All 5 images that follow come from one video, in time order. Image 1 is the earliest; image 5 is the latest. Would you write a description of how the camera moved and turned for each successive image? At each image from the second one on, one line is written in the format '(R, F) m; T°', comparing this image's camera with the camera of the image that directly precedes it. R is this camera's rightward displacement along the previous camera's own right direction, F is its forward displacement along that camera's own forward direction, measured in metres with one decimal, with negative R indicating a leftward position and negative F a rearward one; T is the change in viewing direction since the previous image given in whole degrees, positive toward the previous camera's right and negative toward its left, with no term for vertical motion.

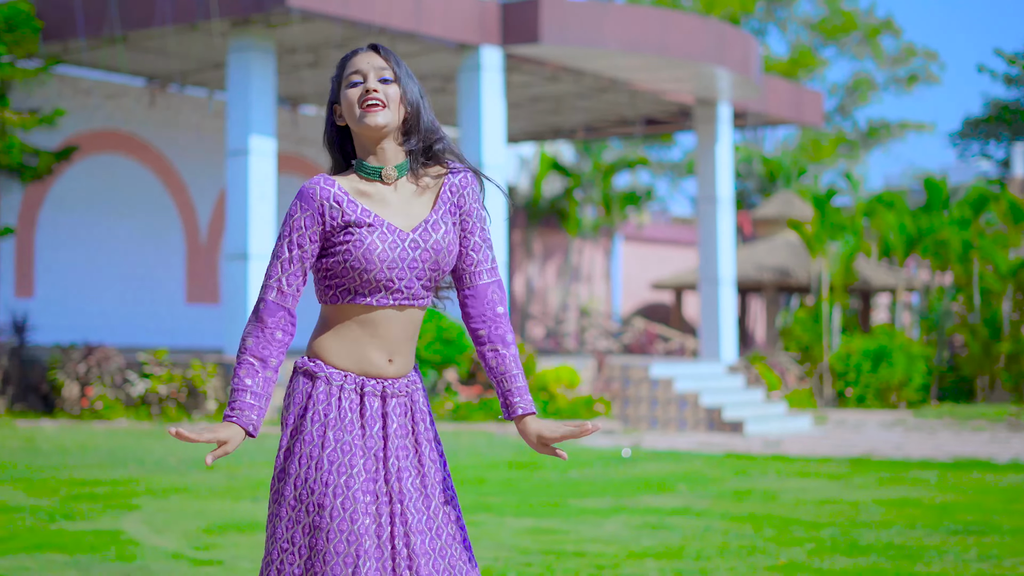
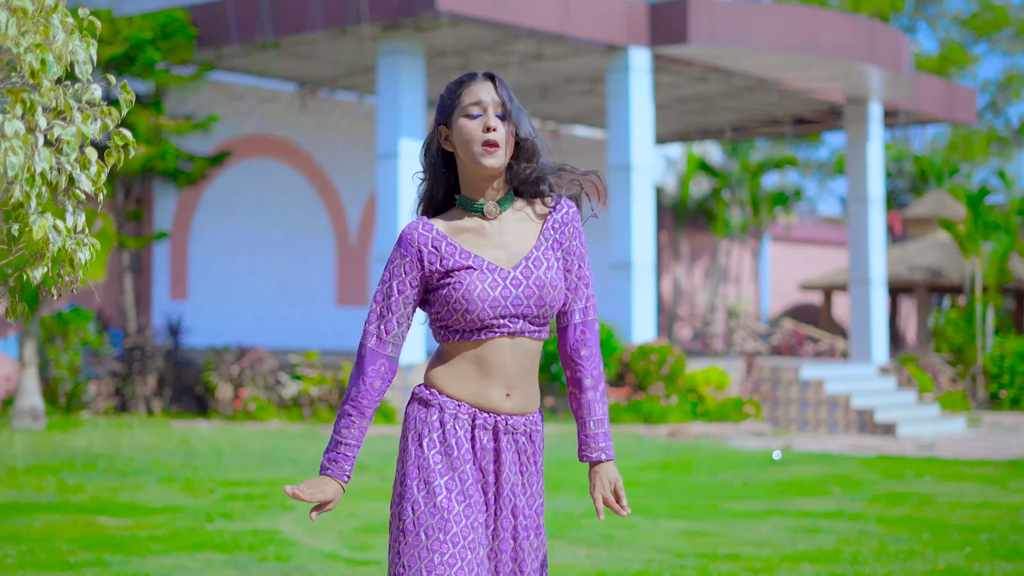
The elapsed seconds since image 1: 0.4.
(-1.1, 0.0) m; -2°
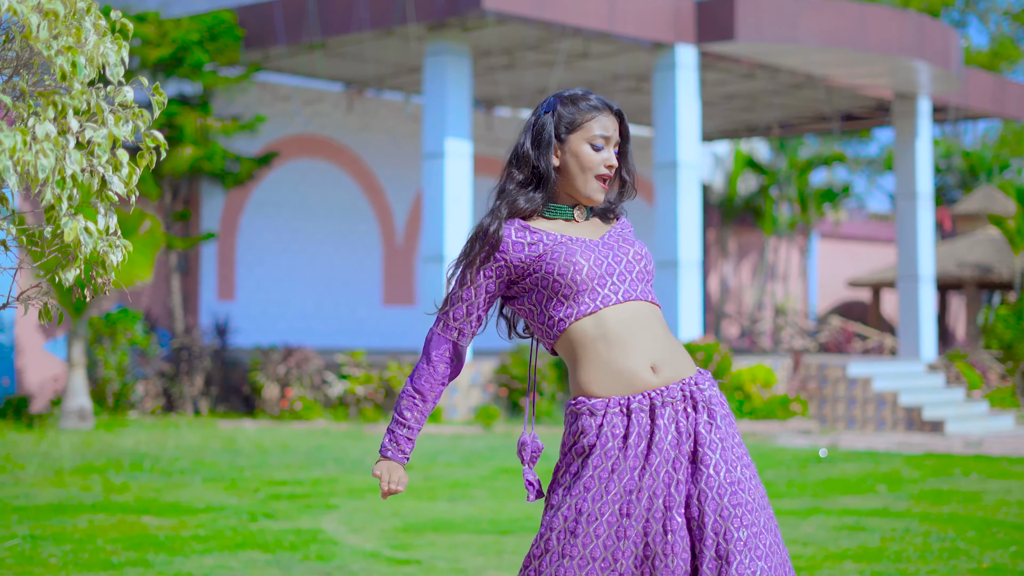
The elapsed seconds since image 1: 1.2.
(-0.1, 0.0) m; -2°
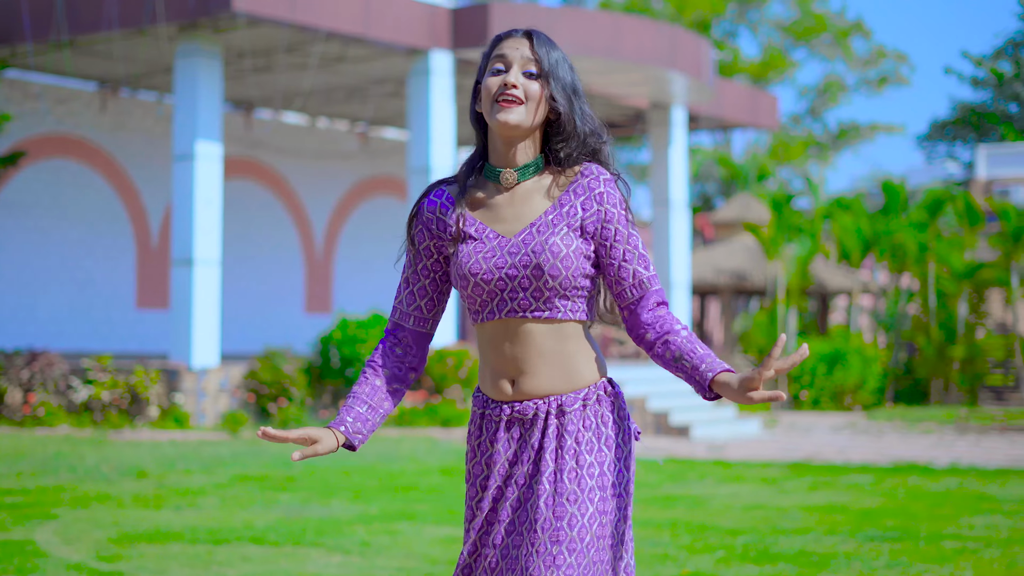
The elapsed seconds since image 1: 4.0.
(+1.9, -0.1) m; +4°
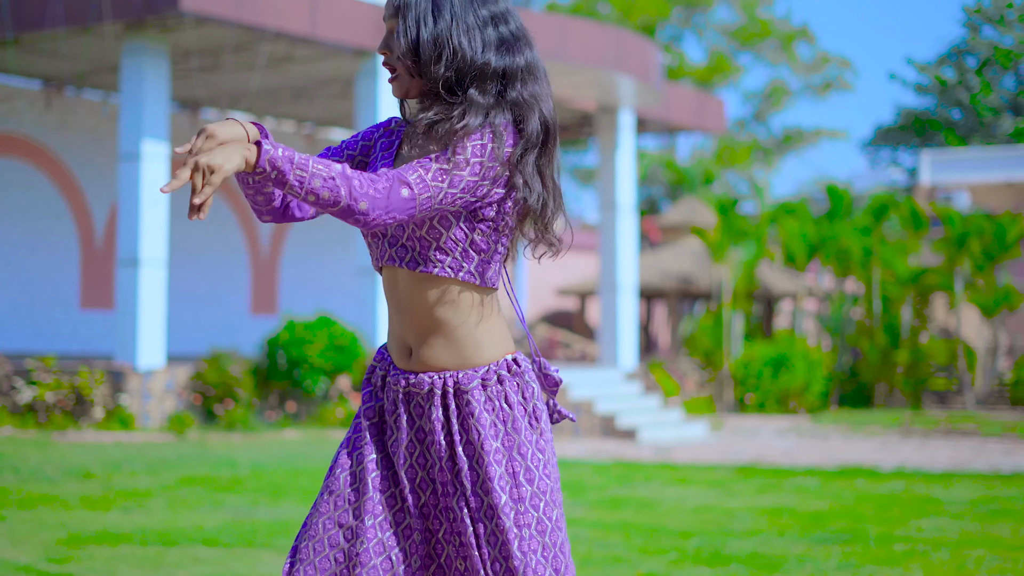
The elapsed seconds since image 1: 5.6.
(+0.2, -0.1) m; +2°
